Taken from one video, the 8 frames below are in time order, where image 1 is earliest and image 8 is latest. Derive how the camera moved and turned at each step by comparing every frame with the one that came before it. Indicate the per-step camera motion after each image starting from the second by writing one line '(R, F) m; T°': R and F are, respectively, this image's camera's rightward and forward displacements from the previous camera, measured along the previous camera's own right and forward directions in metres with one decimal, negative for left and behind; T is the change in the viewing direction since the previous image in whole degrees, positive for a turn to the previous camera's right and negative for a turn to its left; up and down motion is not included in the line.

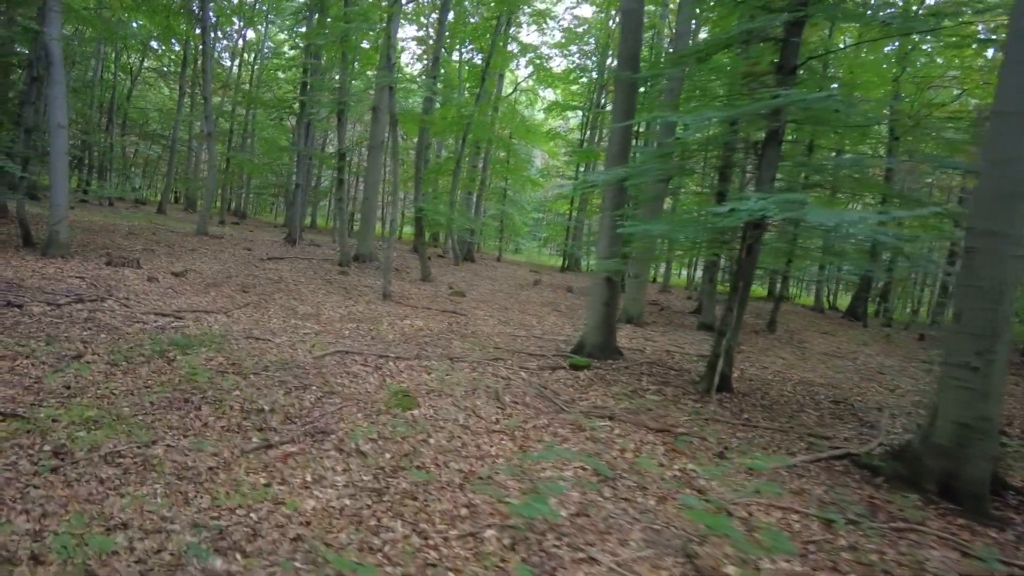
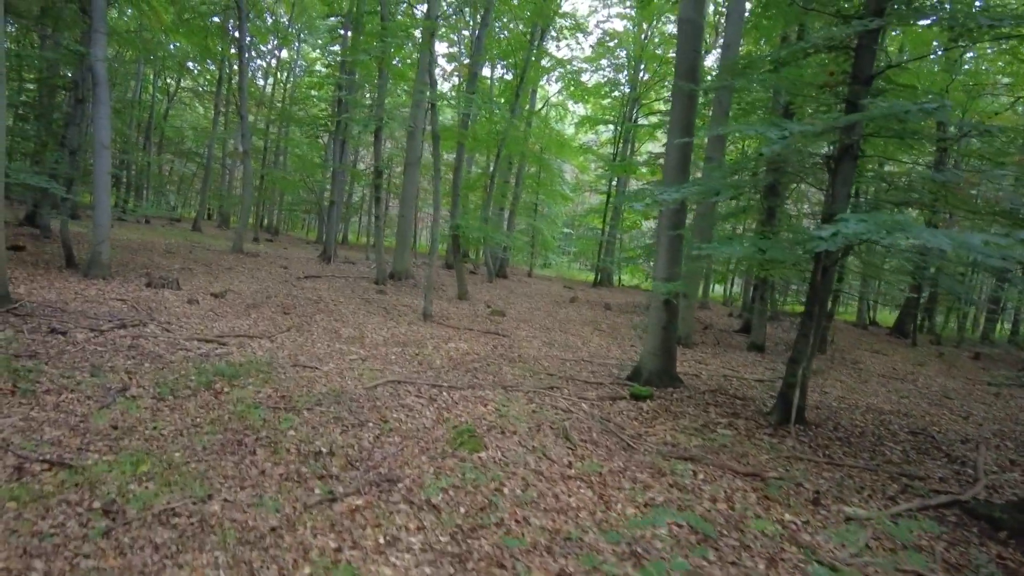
(-0.3, +0.4) m; -2°
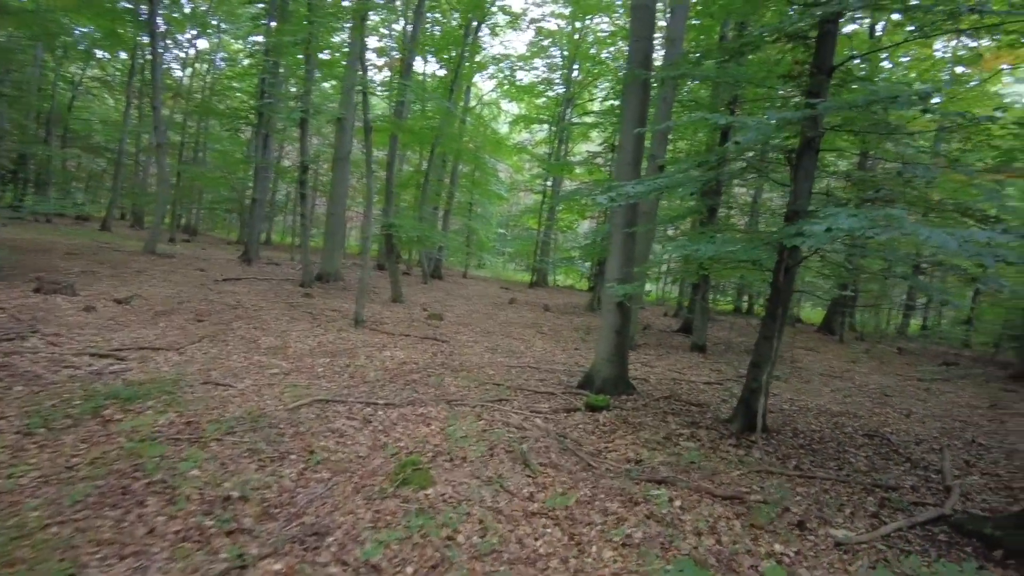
(-0.1, +0.6) m; +6°
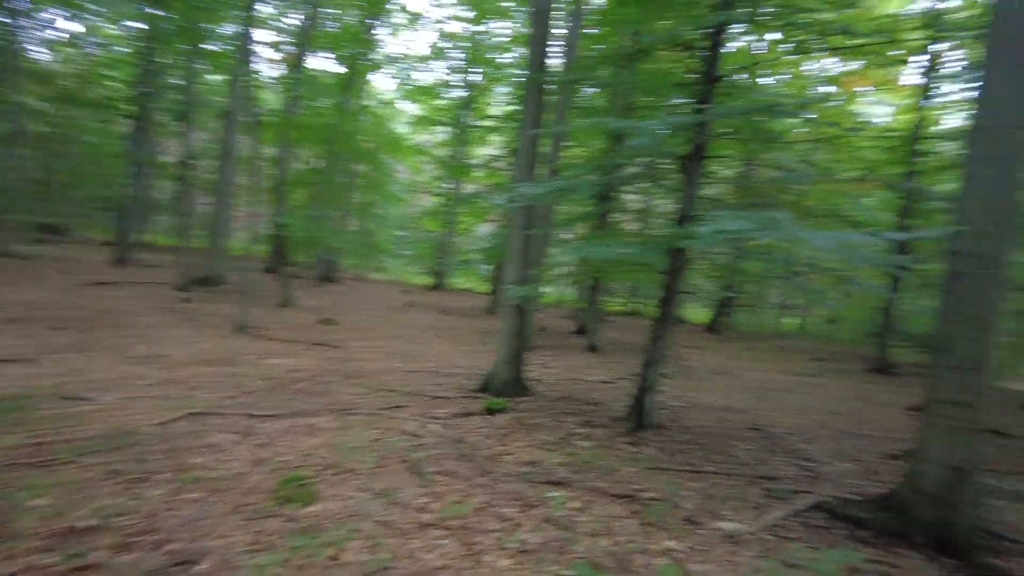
(0.0, +0.1) m; +9°
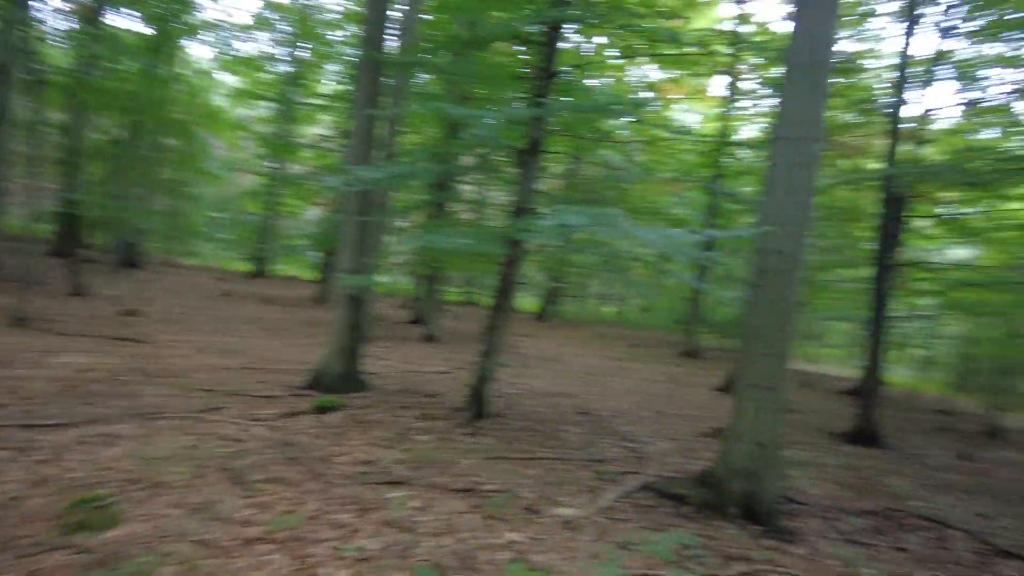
(0.0, +0.1) m; +14°
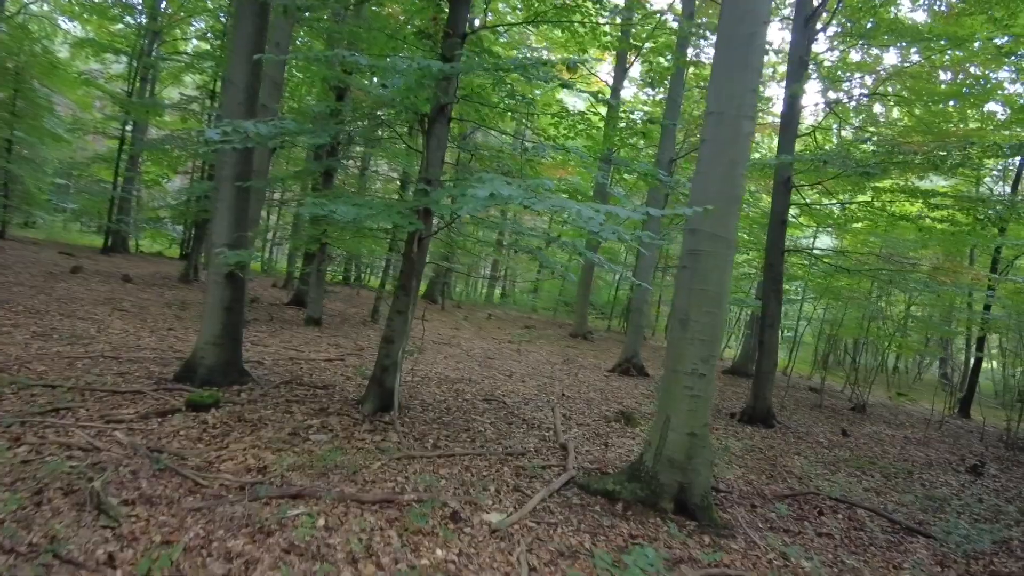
(-0.2, +0.5) m; +10°
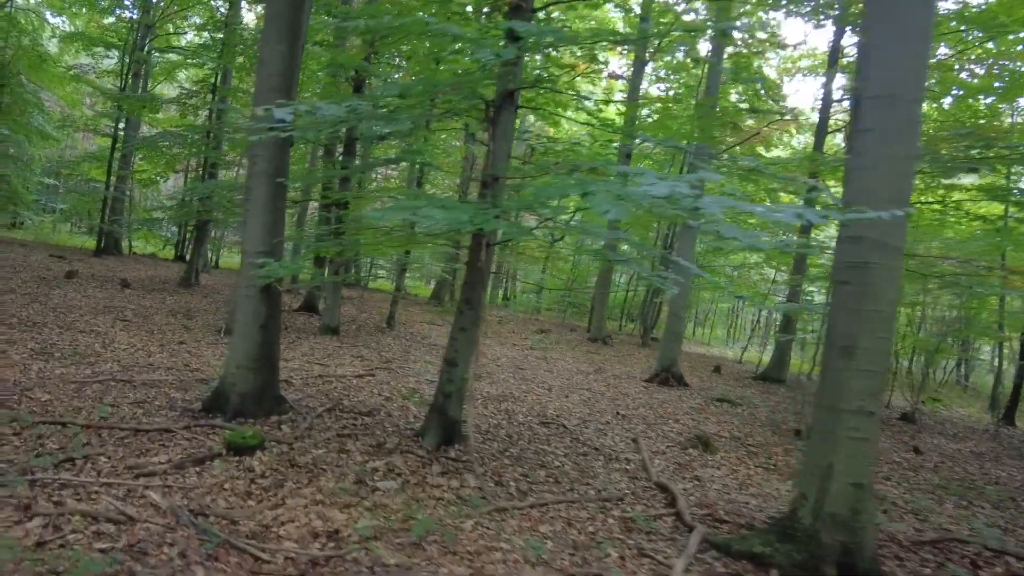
(-0.7, +0.8) m; +1°
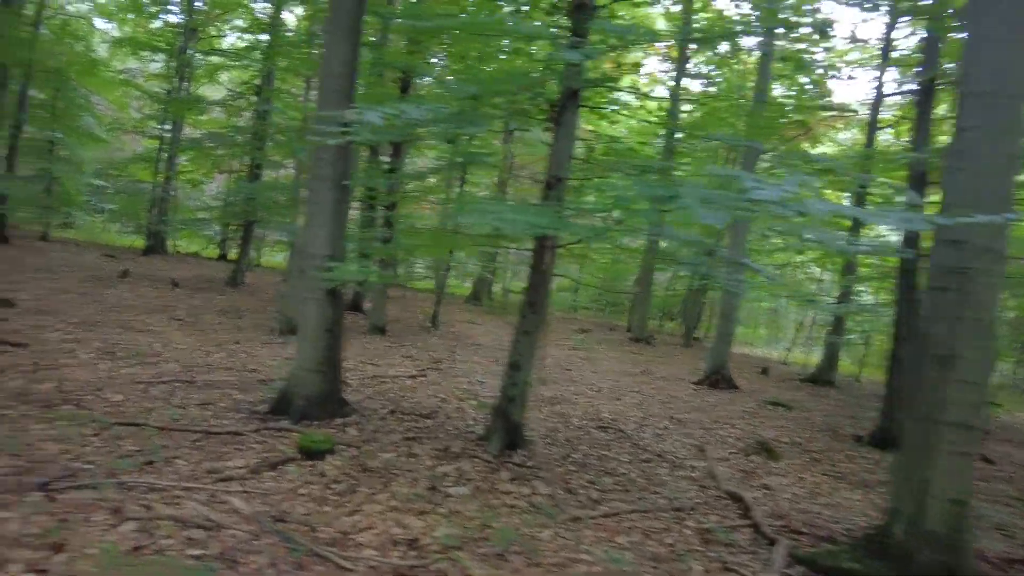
(-0.3, +0.1) m; -3°
